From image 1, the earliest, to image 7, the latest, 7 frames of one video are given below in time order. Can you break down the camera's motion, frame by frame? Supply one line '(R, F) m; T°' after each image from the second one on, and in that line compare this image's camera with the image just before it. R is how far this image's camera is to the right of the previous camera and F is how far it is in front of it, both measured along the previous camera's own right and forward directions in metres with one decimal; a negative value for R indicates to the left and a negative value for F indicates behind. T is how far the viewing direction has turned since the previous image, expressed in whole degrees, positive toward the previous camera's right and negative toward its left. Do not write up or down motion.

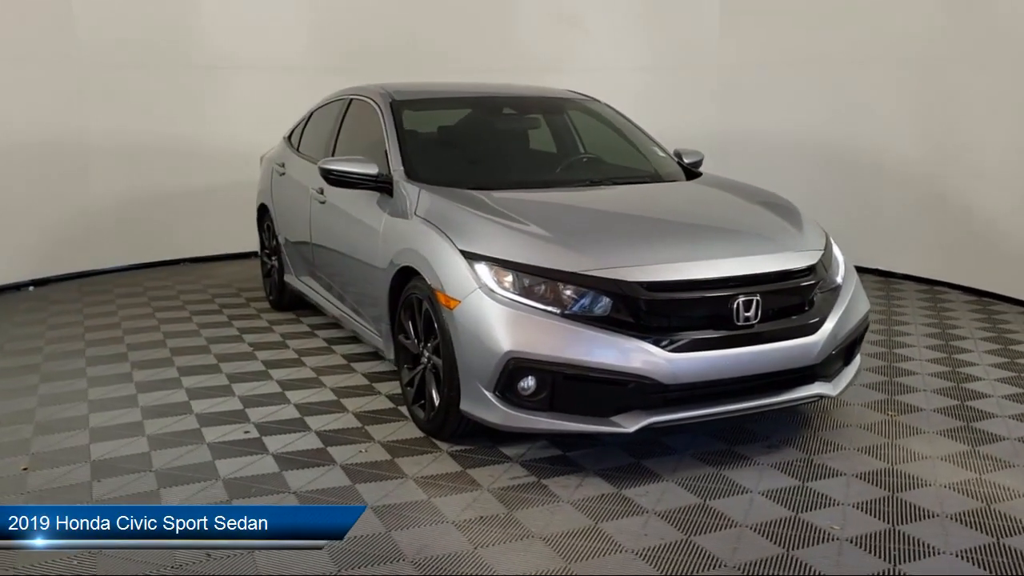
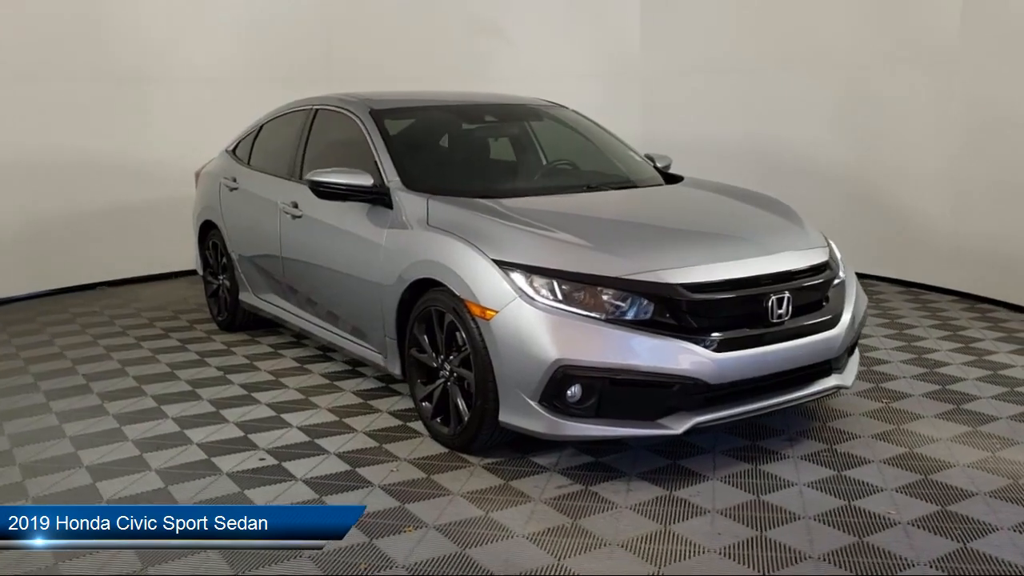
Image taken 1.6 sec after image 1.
(-0.5, +0.1) m; +8°
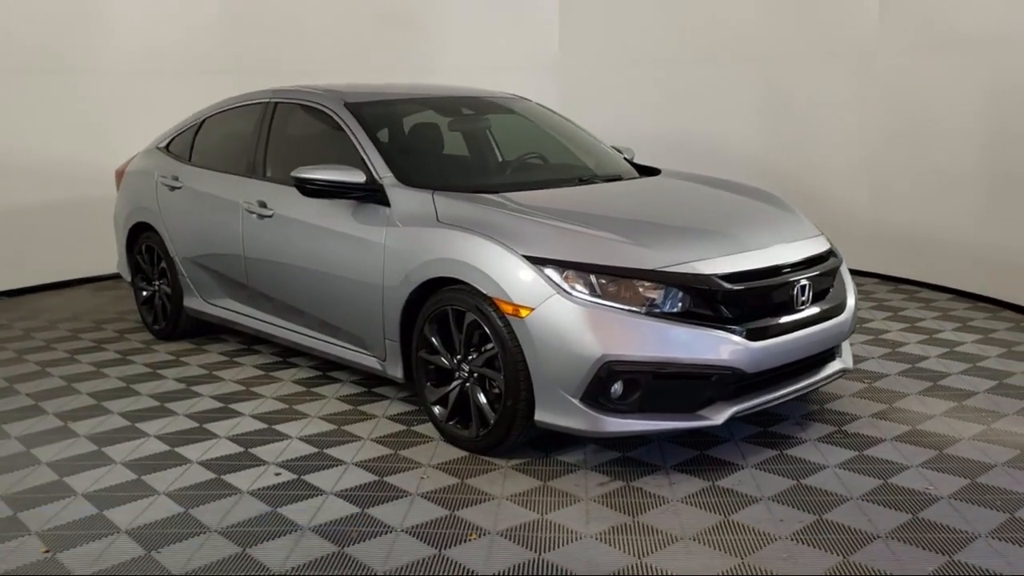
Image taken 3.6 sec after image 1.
(-0.6, +0.1) m; +9°
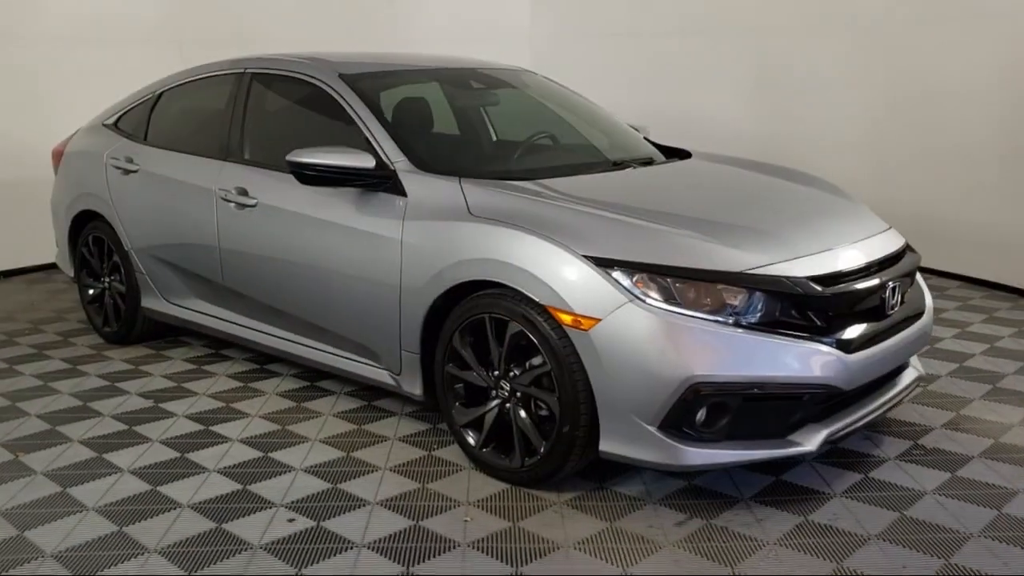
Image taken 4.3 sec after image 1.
(-0.4, +0.5) m; +5°
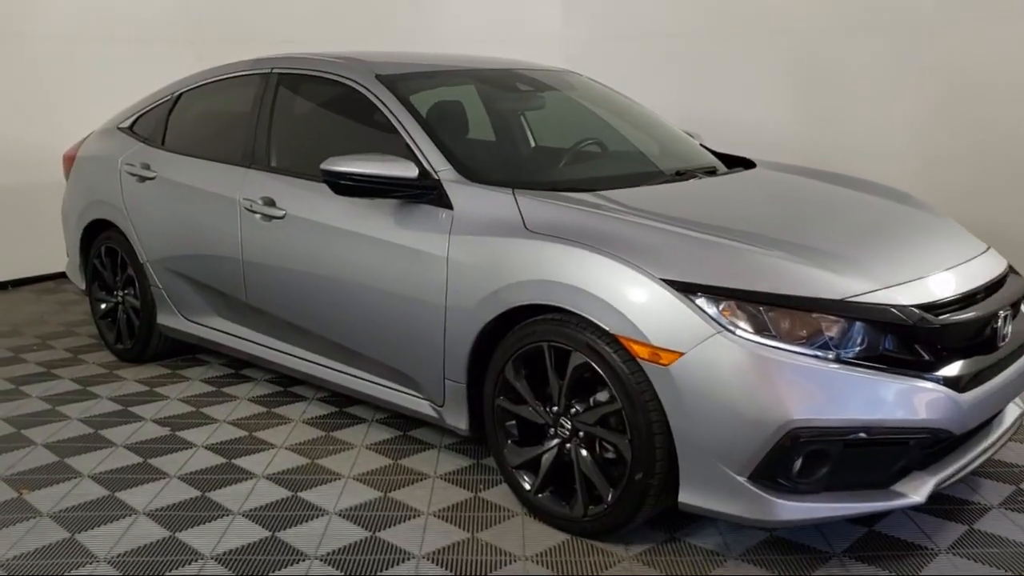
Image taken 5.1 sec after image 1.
(-0.1, +0.3) m; -1°
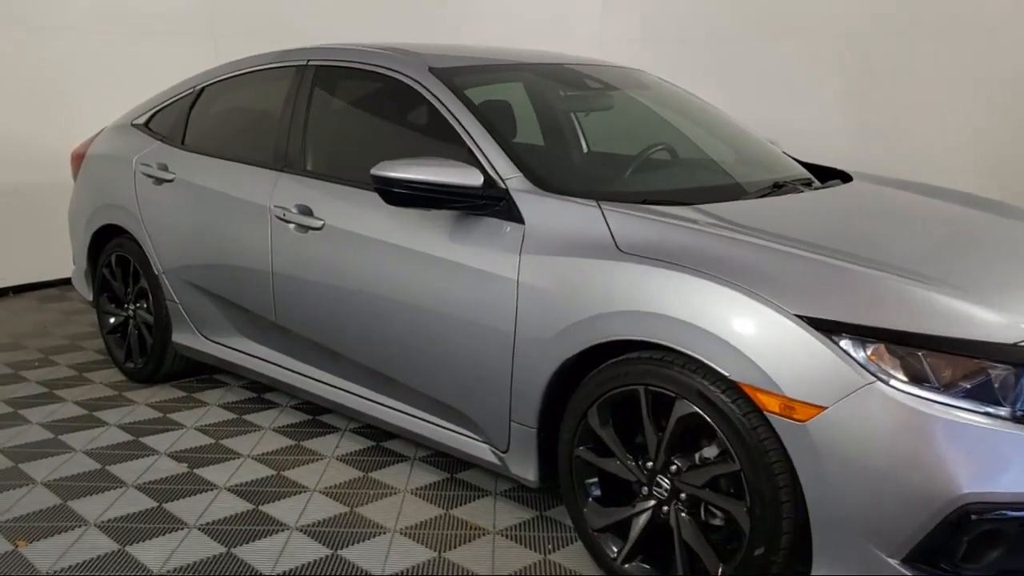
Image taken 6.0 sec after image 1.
(-0.2, +0.4) m; 0°
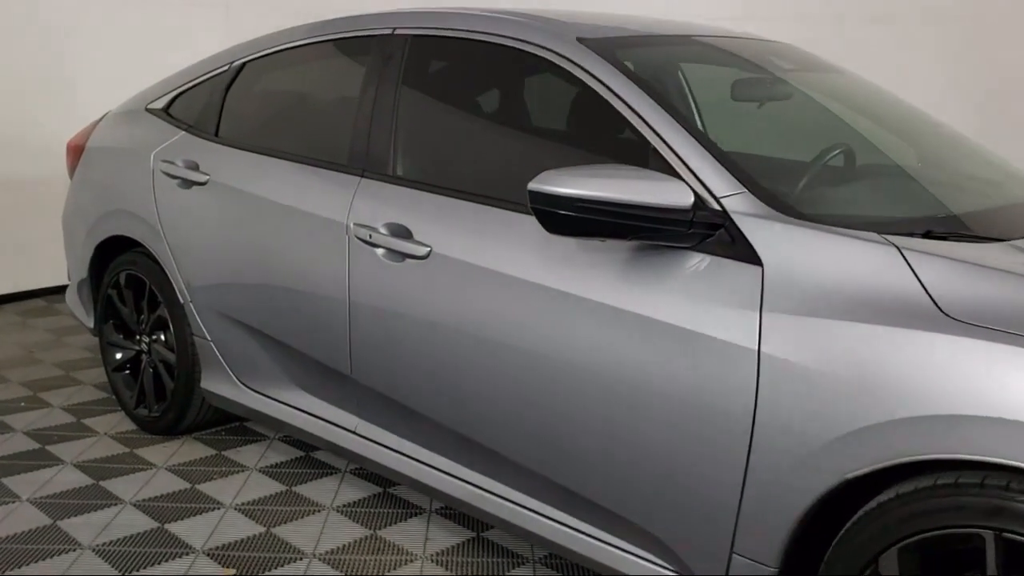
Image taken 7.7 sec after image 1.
(-0.4, +0.8) m; +1°
